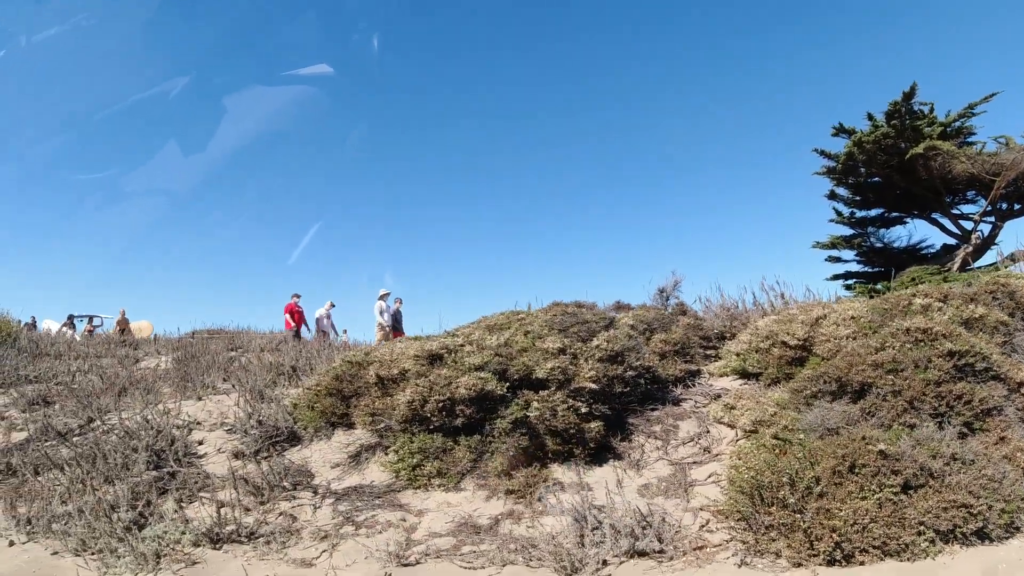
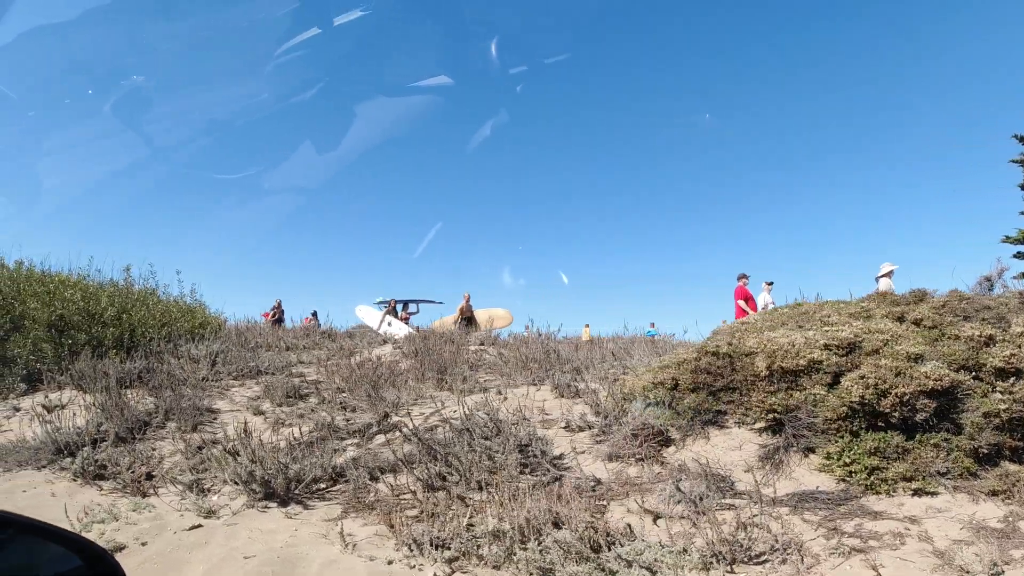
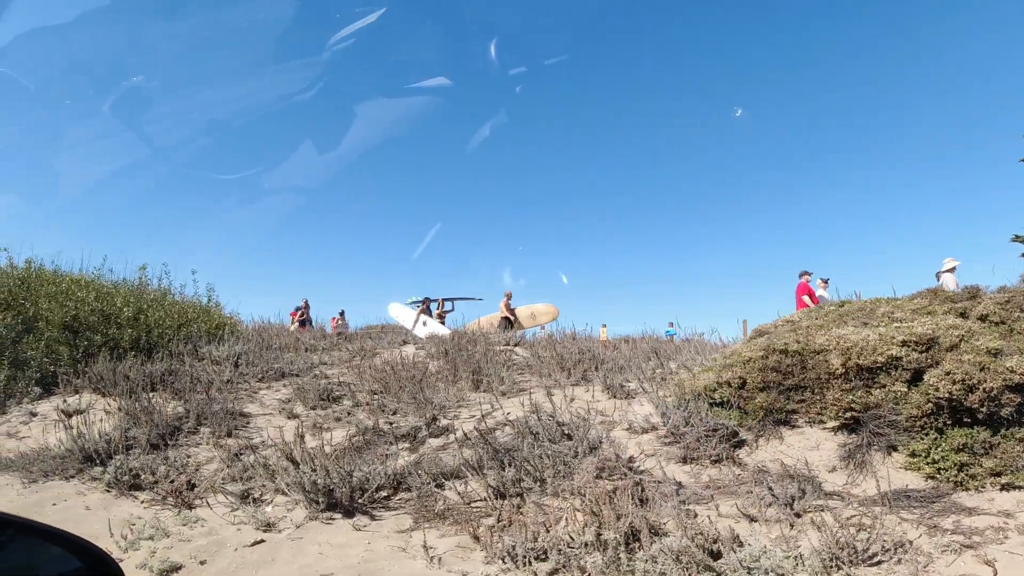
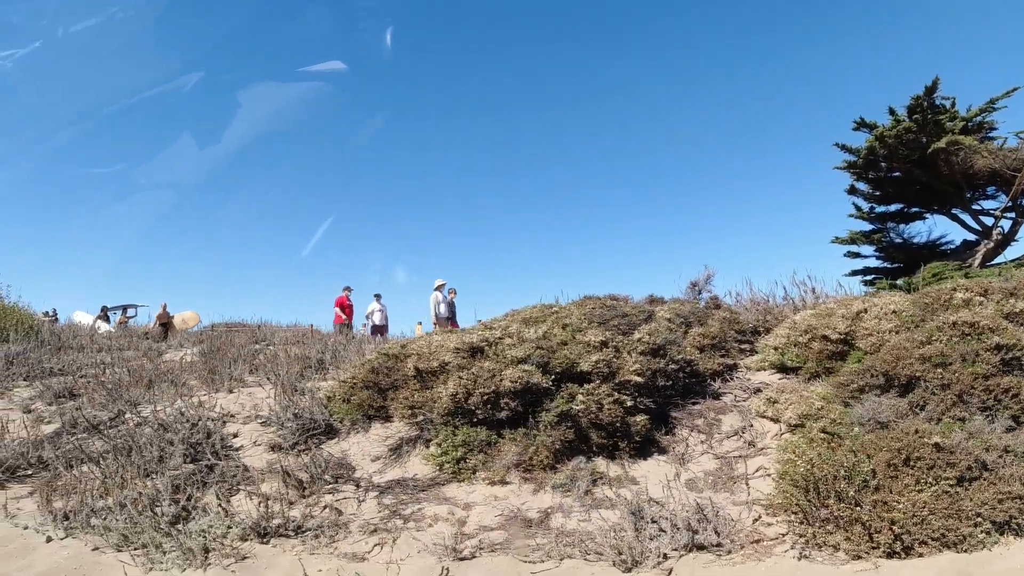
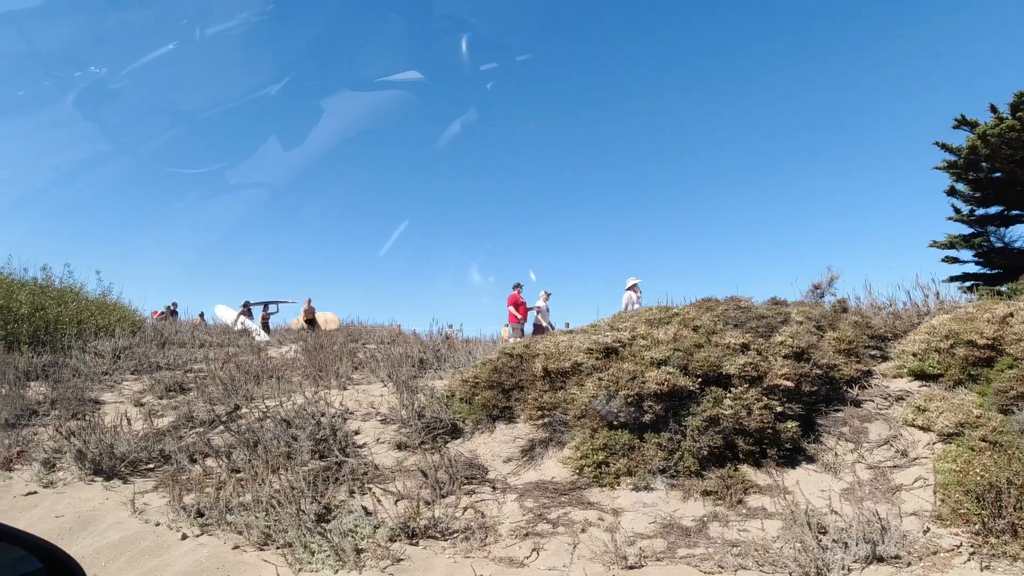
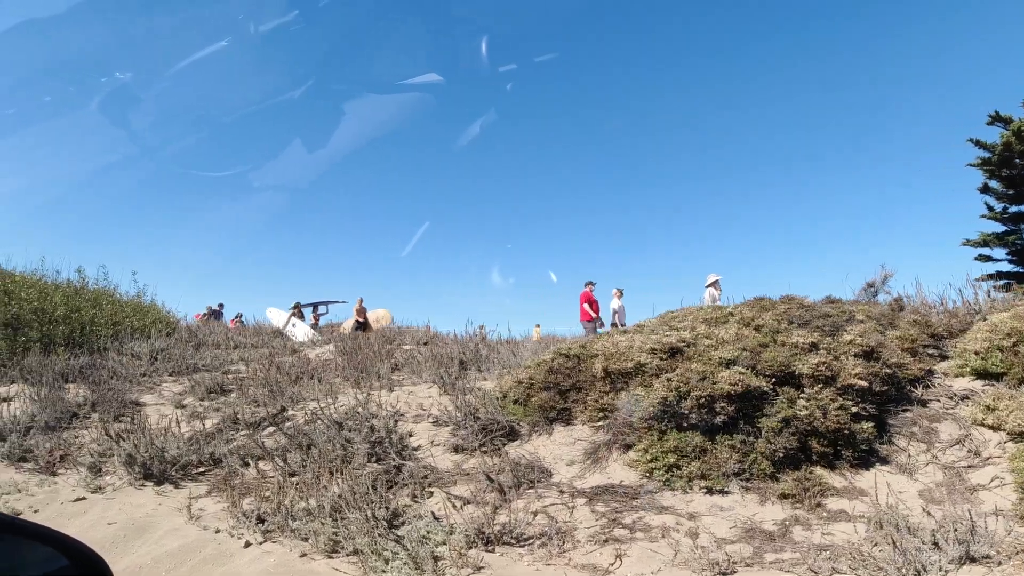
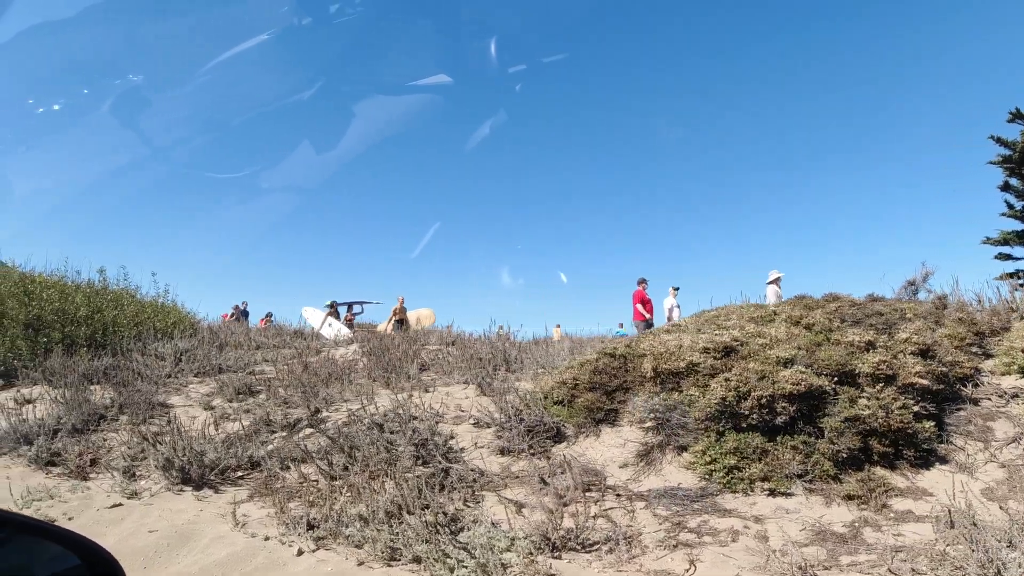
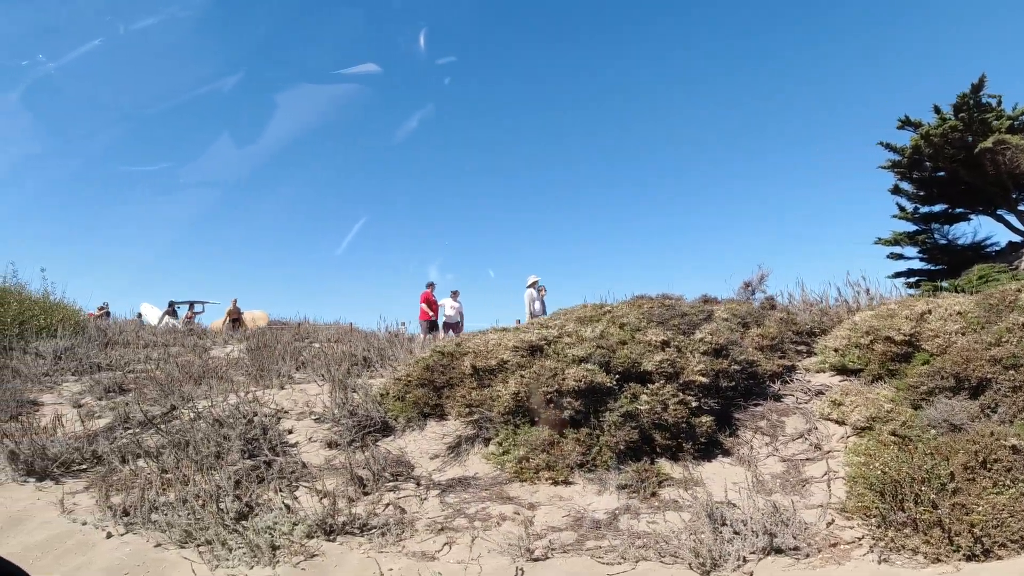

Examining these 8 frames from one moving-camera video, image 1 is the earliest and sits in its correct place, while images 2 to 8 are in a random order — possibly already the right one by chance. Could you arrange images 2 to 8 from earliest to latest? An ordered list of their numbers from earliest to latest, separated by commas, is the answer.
4, 8, 5, 6, 7, 2, 3
